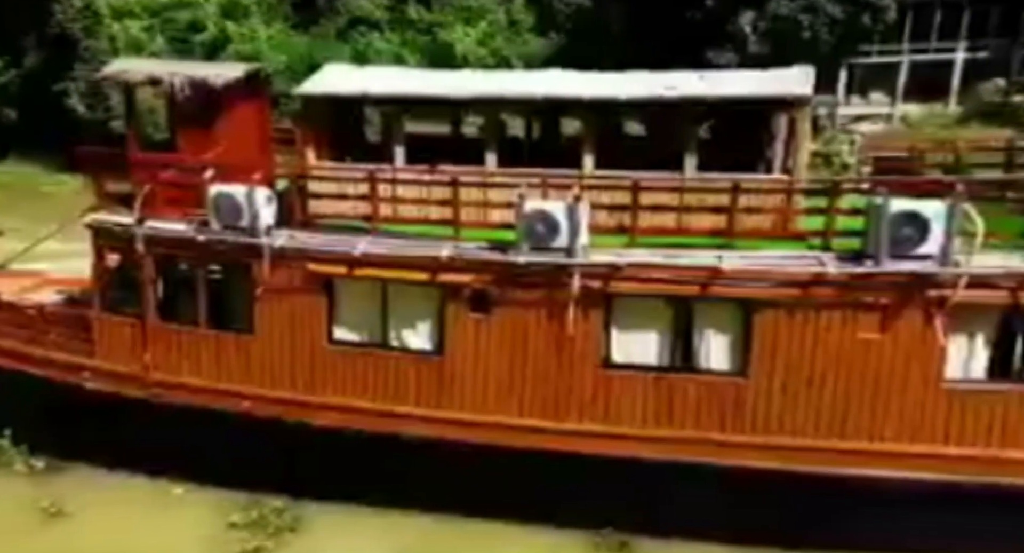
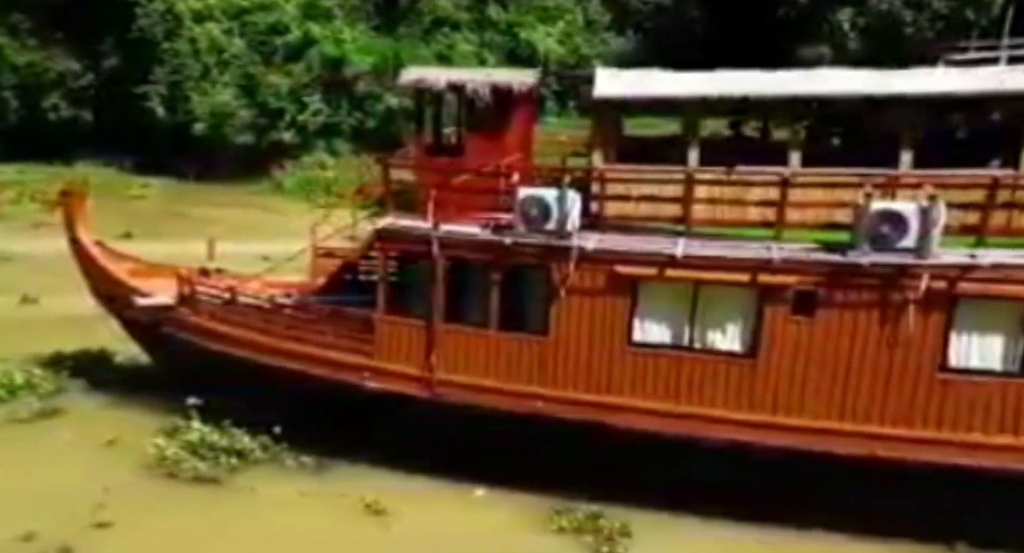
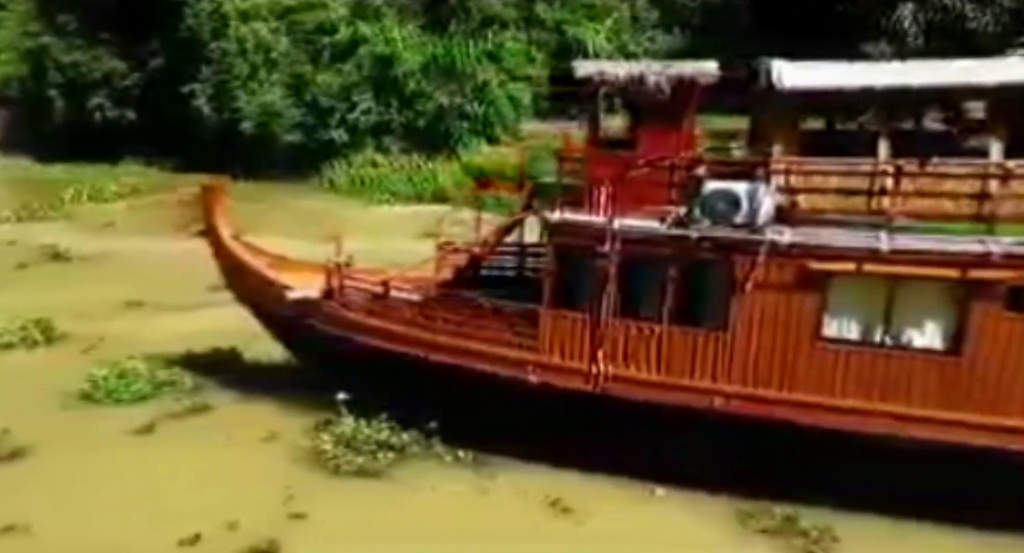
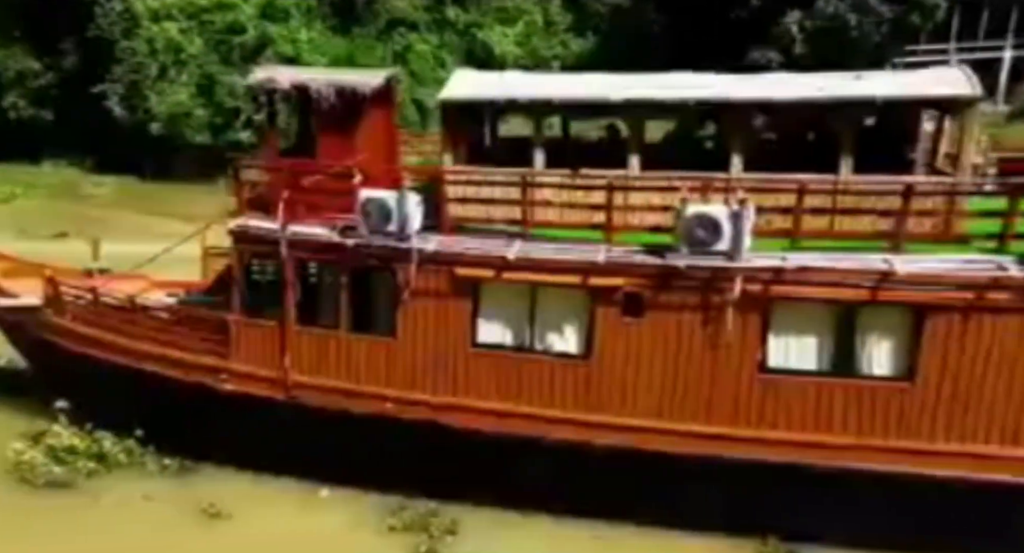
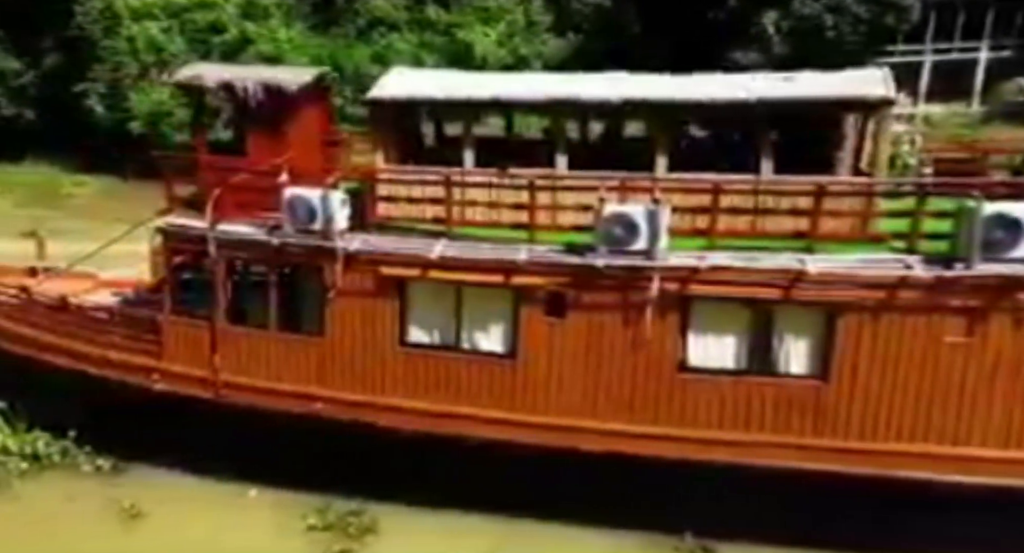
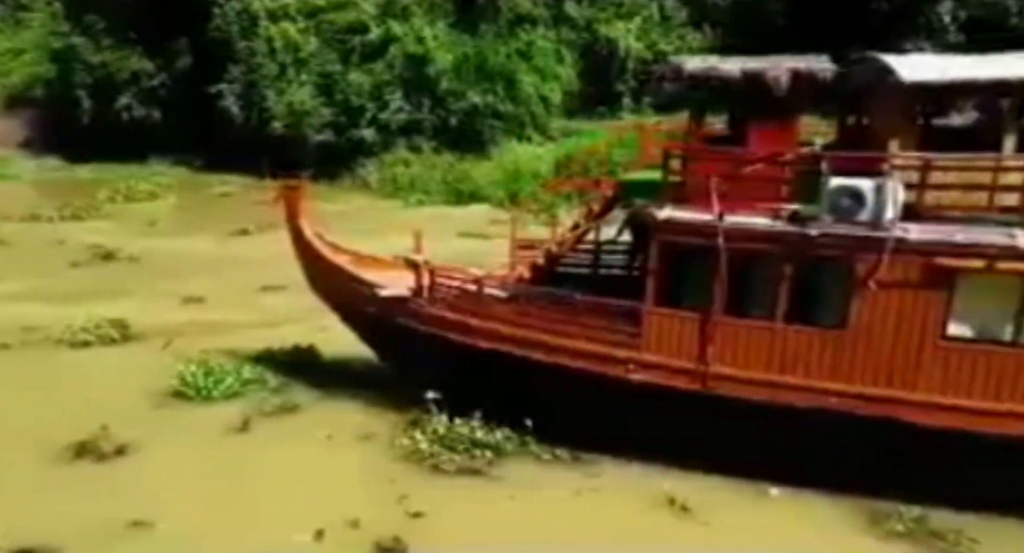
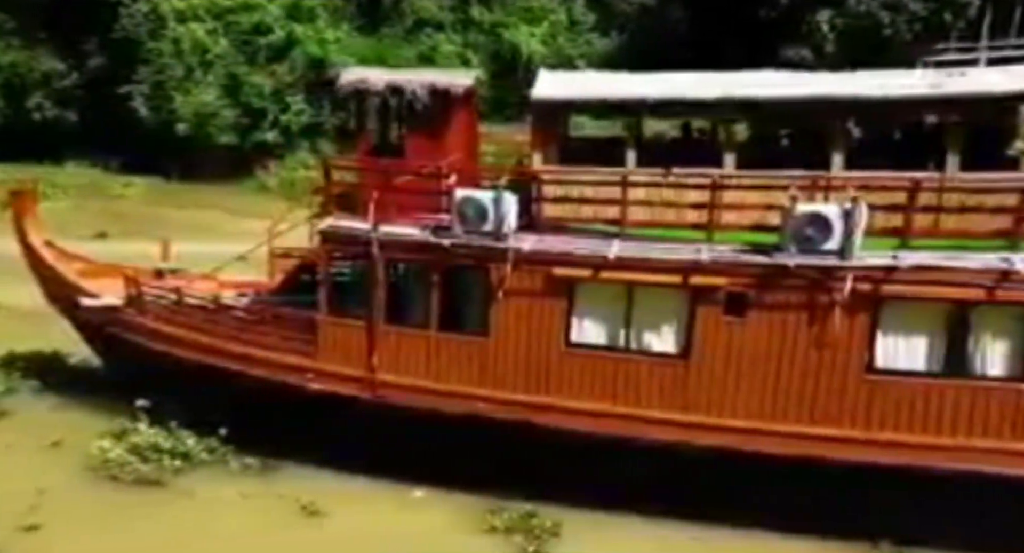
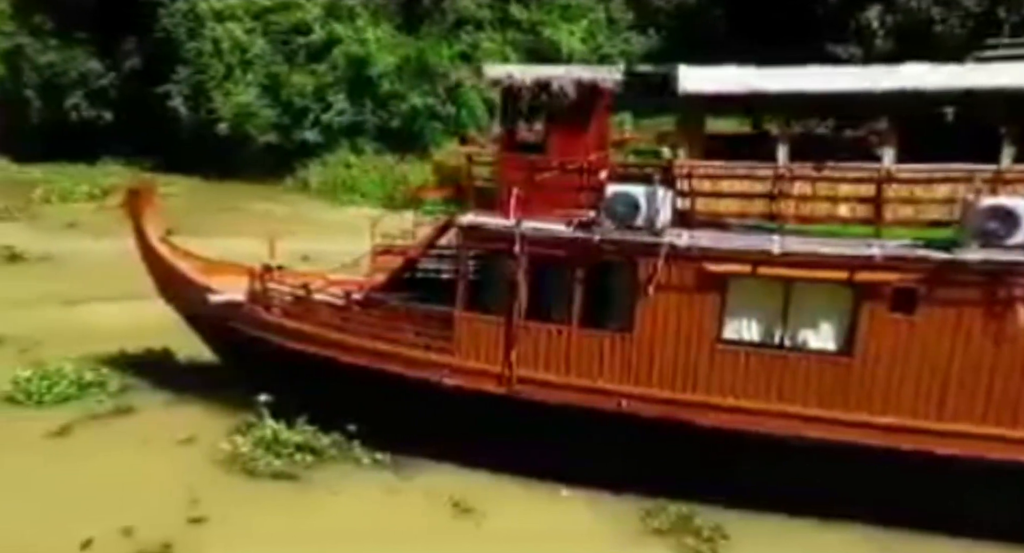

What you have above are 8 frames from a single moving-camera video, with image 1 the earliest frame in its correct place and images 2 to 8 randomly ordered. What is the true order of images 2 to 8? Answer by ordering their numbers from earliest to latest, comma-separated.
5, 4, 7, 2, 8, 3, 6
